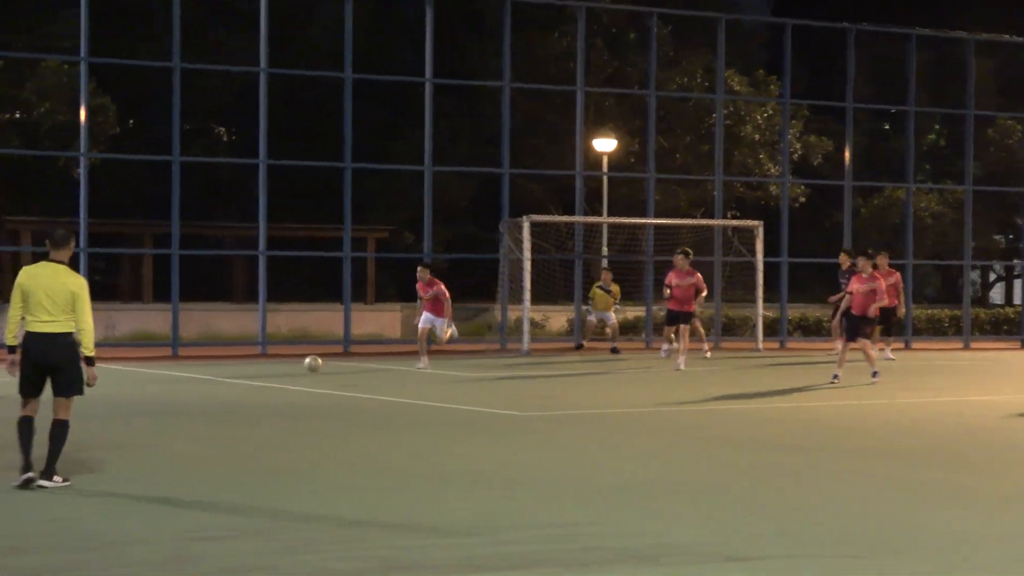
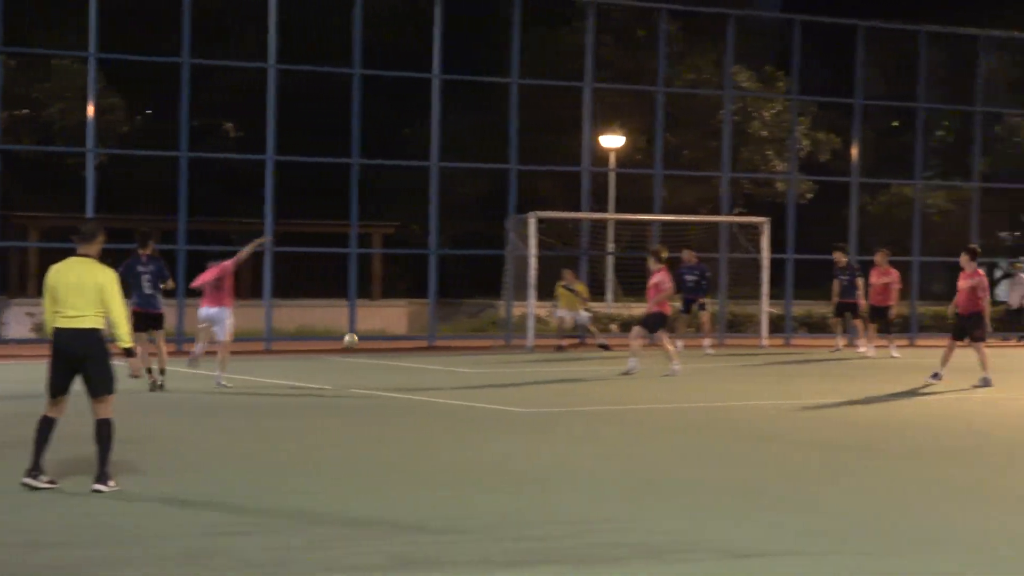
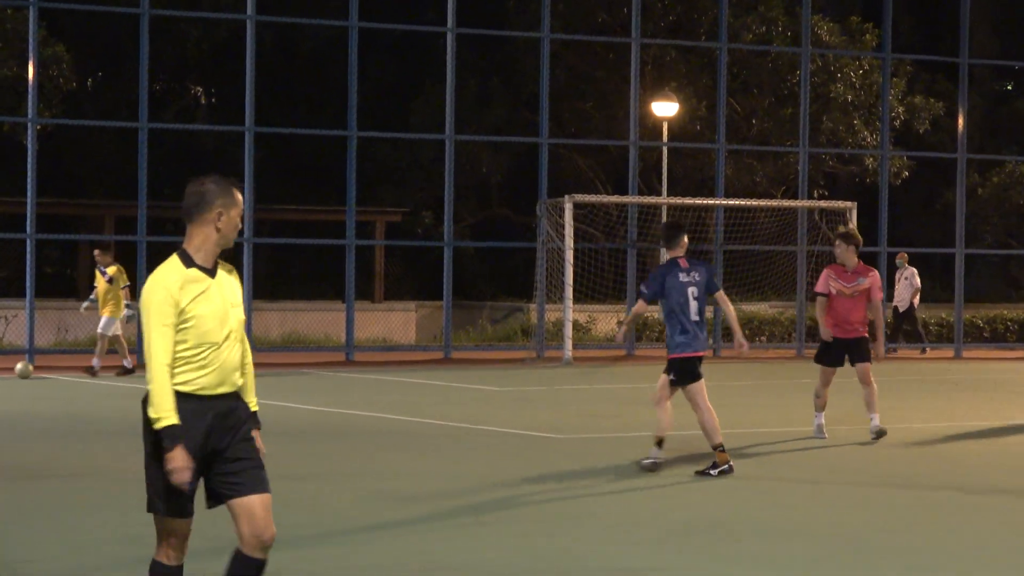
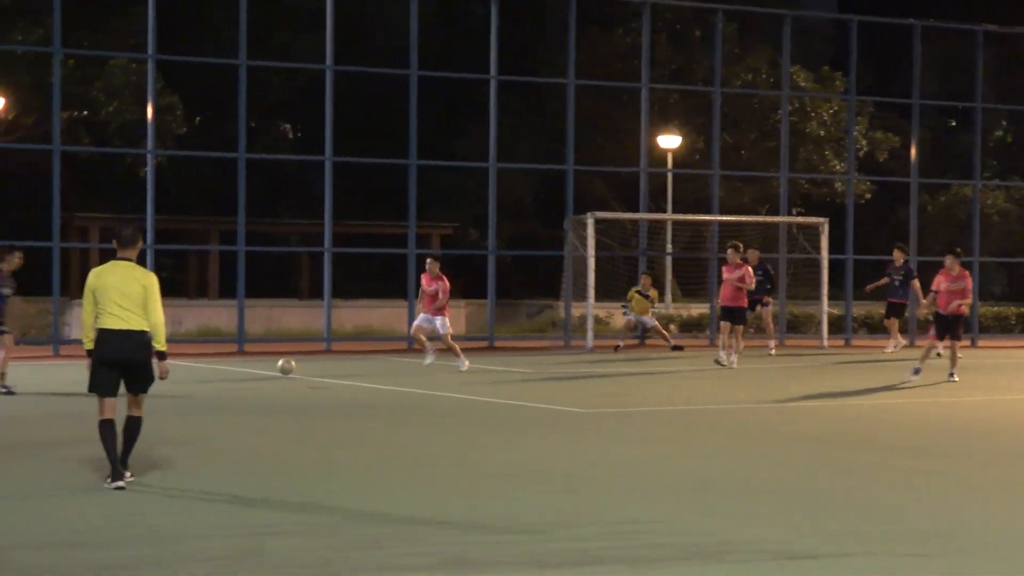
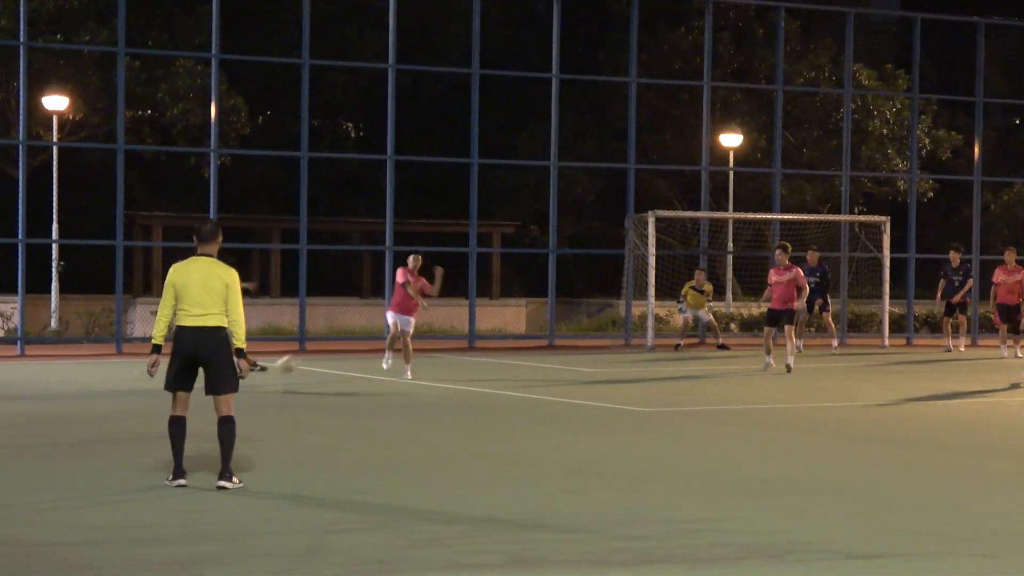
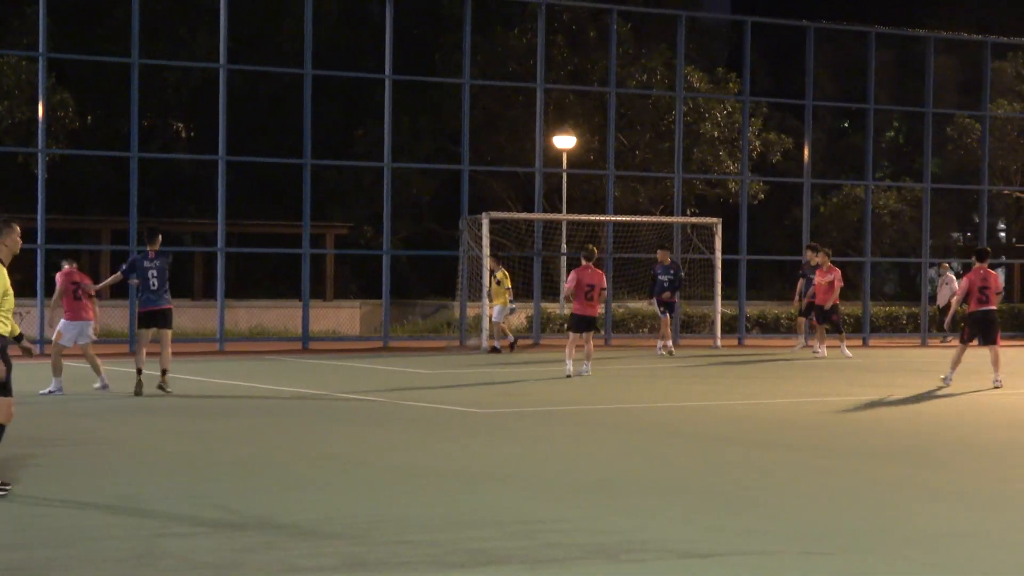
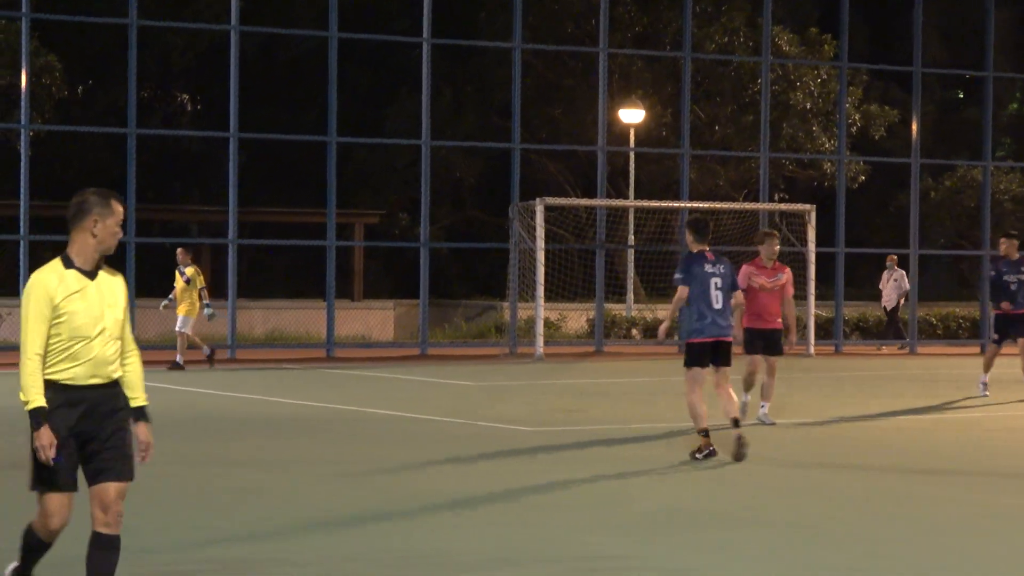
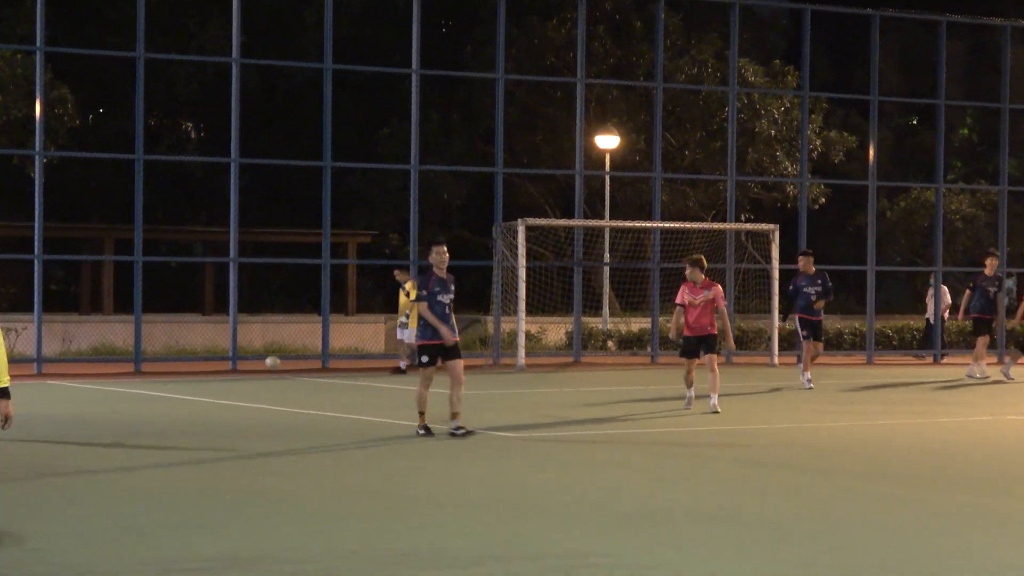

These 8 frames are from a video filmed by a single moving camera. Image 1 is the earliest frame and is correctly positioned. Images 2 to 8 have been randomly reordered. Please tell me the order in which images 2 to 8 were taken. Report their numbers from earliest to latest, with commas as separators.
4, 5, 2, 6, 8, 7, 3
